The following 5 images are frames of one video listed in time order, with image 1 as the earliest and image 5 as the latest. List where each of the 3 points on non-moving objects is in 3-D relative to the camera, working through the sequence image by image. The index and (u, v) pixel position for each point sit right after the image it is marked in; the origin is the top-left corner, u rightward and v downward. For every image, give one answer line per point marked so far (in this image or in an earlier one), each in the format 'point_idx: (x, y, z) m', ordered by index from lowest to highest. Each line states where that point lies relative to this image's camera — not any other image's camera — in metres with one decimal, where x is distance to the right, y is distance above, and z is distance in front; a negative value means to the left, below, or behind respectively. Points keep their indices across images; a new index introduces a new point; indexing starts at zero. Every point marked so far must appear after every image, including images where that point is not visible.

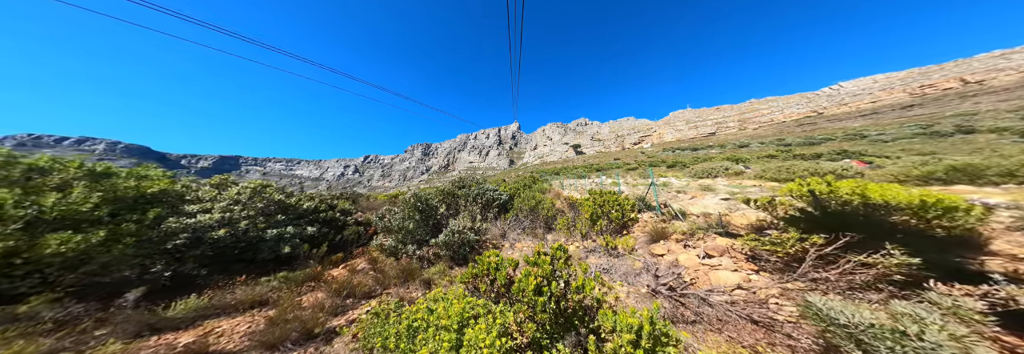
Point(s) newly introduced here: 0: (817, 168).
0: (+12.2, +0.3, +7.3) m
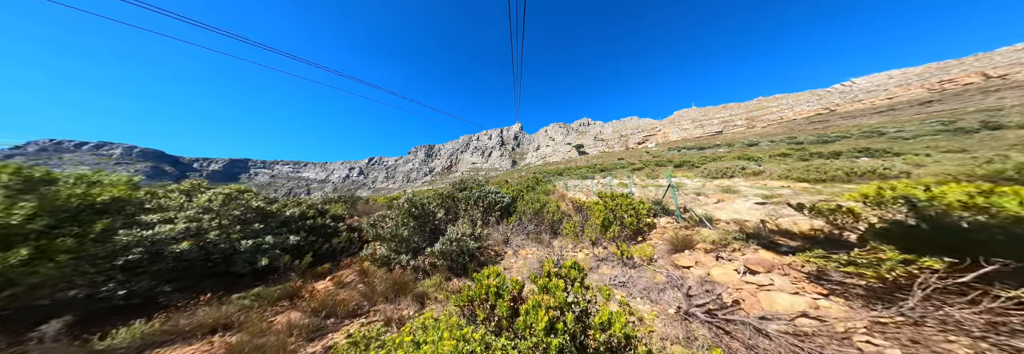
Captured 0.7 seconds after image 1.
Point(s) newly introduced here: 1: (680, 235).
0: (+12.3, +0.3, +6.6) m
1: (+3.9, -1.3, +4.2) m
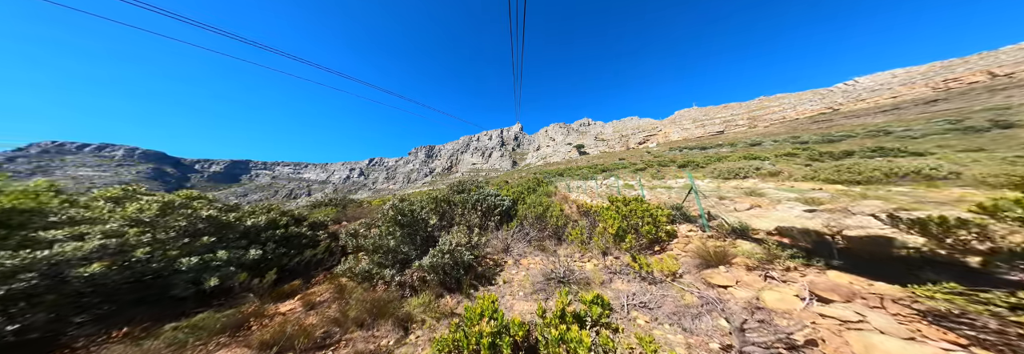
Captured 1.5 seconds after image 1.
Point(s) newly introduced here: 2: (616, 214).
0: (+12.3, +0.3, +6.0) m
1: (+3.9, -1.4, +3.6) m
2: (+3.0, -1.0, +5.3) m
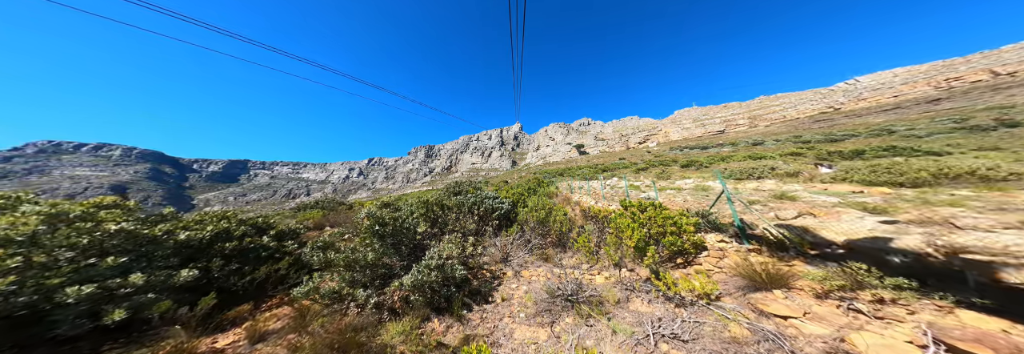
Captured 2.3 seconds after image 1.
0: (+12.3, +0.3, +5.4) m
1: (+3.9, -1.4, +2.9) m
2: (+3.0, -1.1, +4.6) m
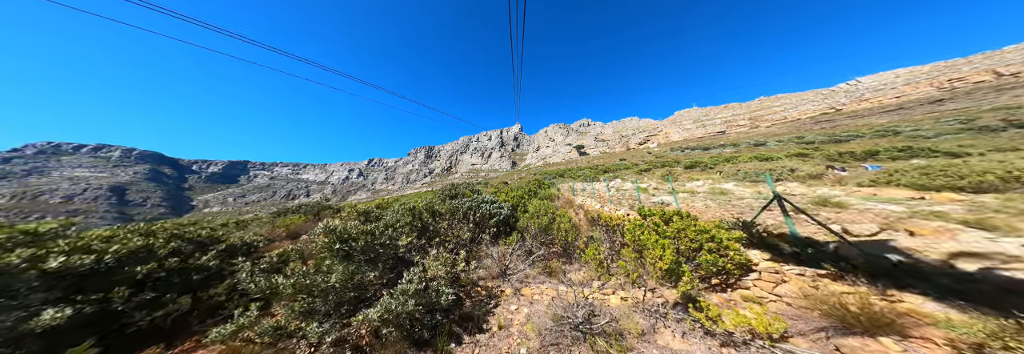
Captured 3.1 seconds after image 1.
0: (+12.3, +0.2, +4.6) m
1: (+3.9, -1.5, +2.2) m
2: (+3.0, -1.2, +3.9) m
